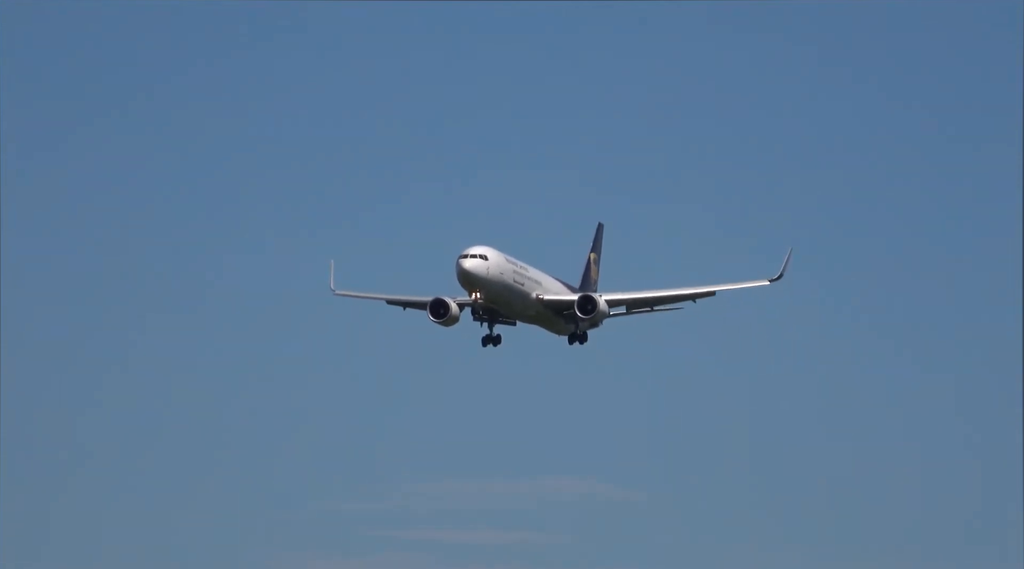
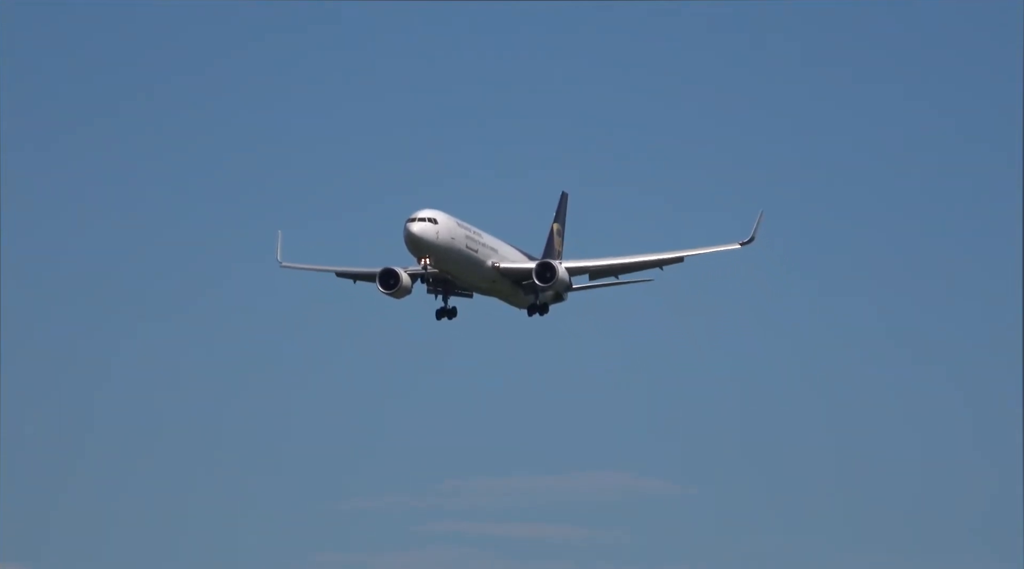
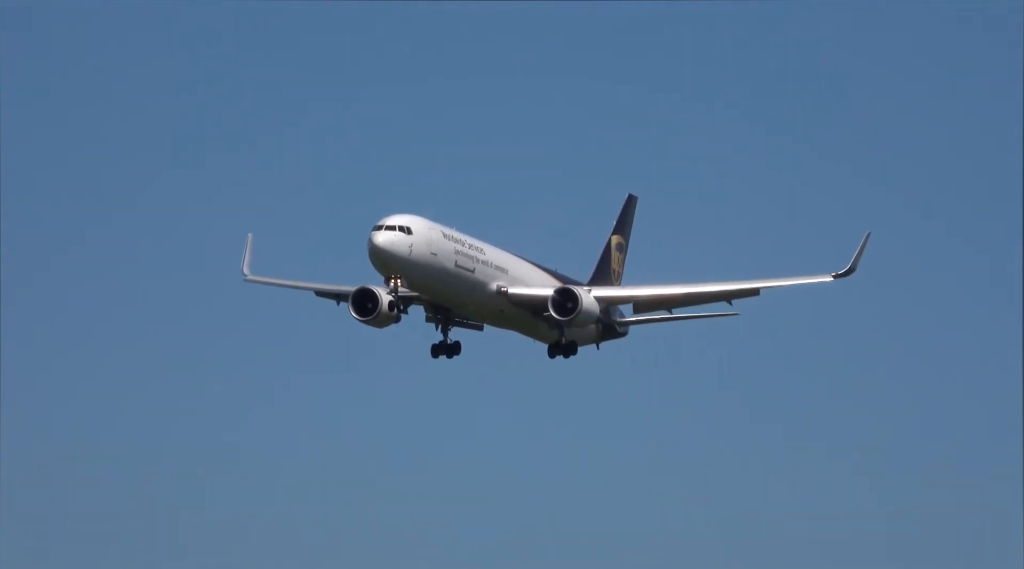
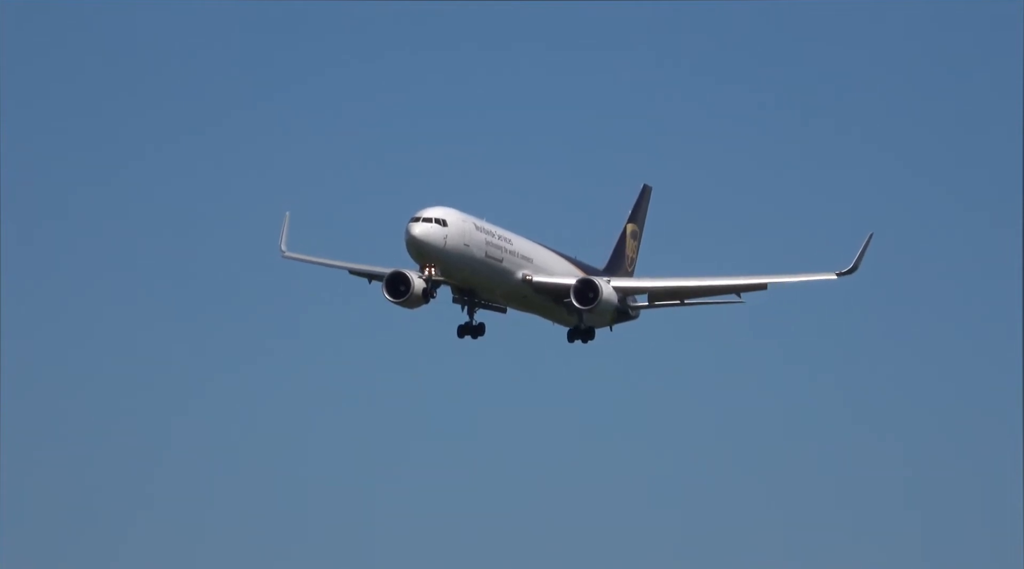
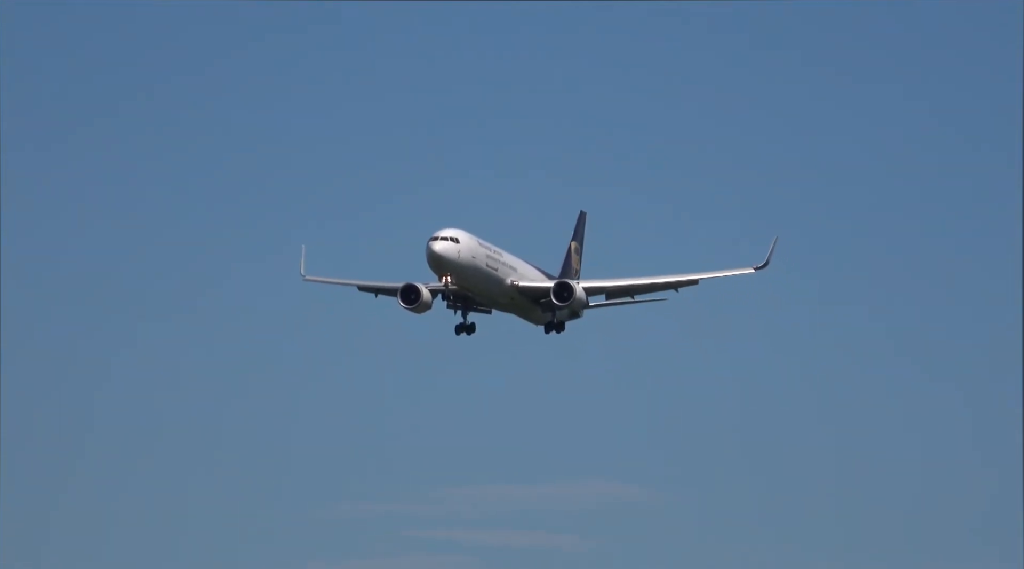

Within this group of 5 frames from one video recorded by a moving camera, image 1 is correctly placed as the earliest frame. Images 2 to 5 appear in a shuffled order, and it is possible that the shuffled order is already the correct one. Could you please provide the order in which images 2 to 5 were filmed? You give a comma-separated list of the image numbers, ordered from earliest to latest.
5, 2, 4, 3
